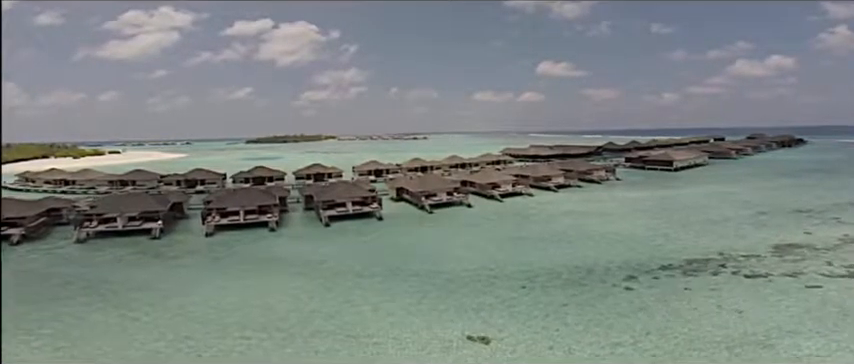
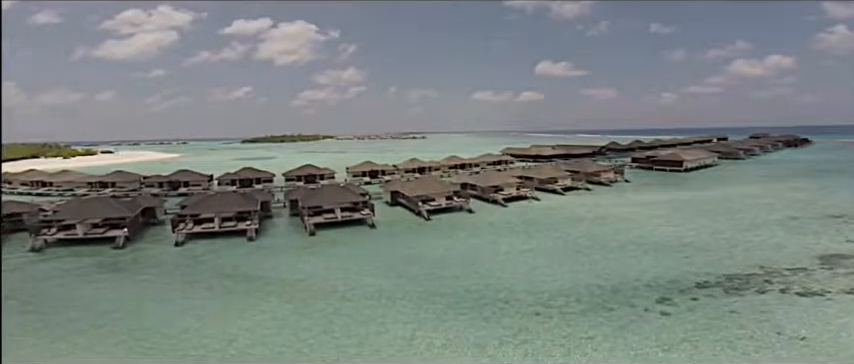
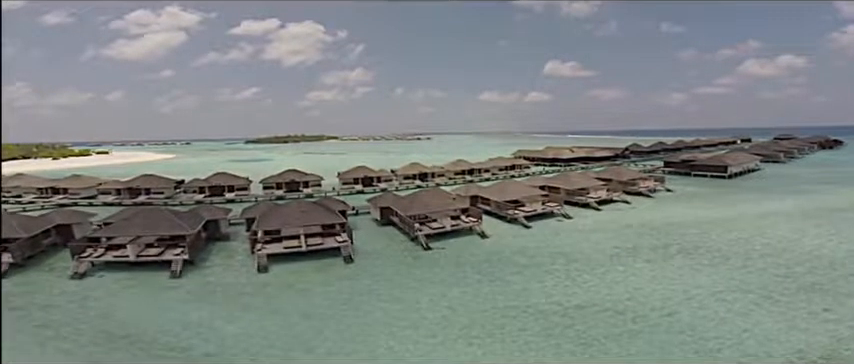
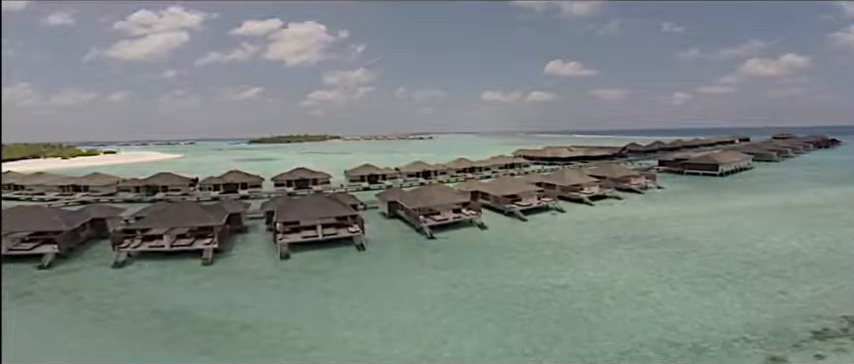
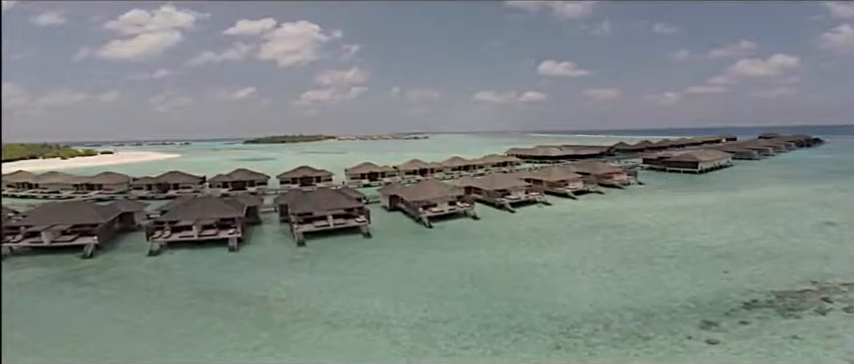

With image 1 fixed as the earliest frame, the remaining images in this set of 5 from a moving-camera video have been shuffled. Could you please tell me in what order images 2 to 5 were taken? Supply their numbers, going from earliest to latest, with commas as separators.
2, 5, 4, 3
